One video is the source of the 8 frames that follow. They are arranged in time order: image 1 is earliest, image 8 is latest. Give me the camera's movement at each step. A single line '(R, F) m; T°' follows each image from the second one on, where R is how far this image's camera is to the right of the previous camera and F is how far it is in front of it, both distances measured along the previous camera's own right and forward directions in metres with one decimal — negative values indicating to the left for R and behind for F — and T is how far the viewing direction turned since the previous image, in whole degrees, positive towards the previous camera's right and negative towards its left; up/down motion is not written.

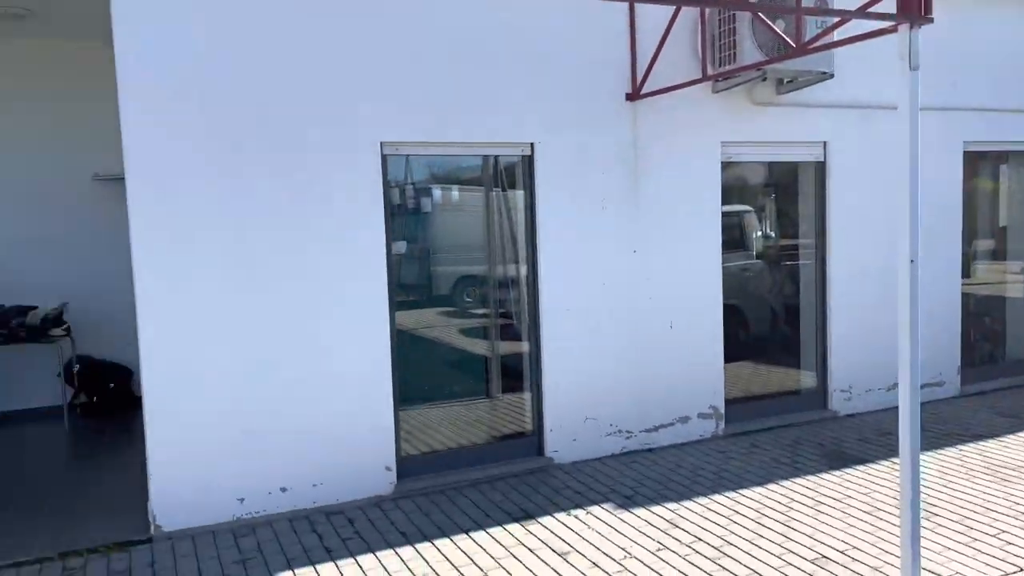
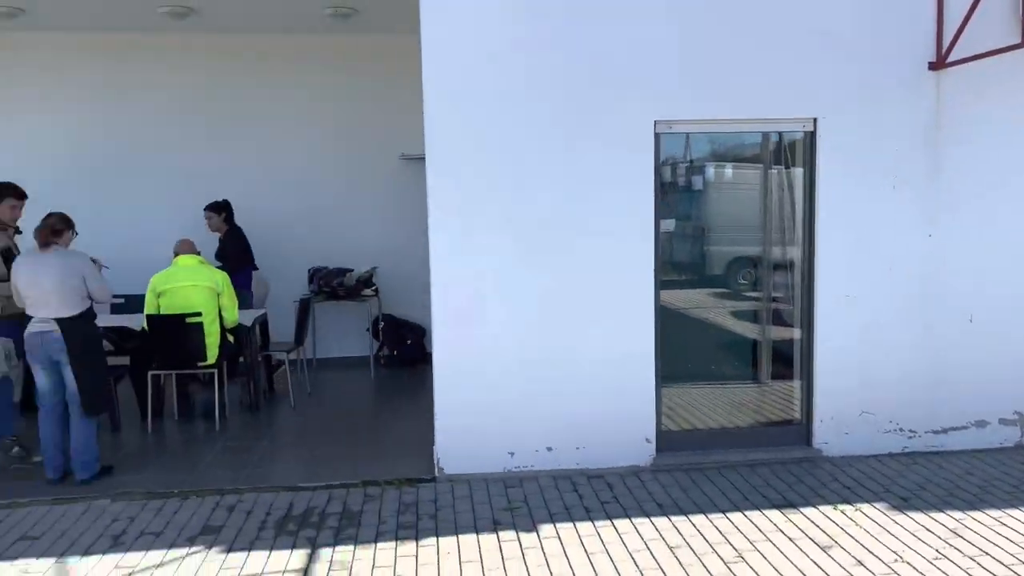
(0.0, -0.1) m; -19°
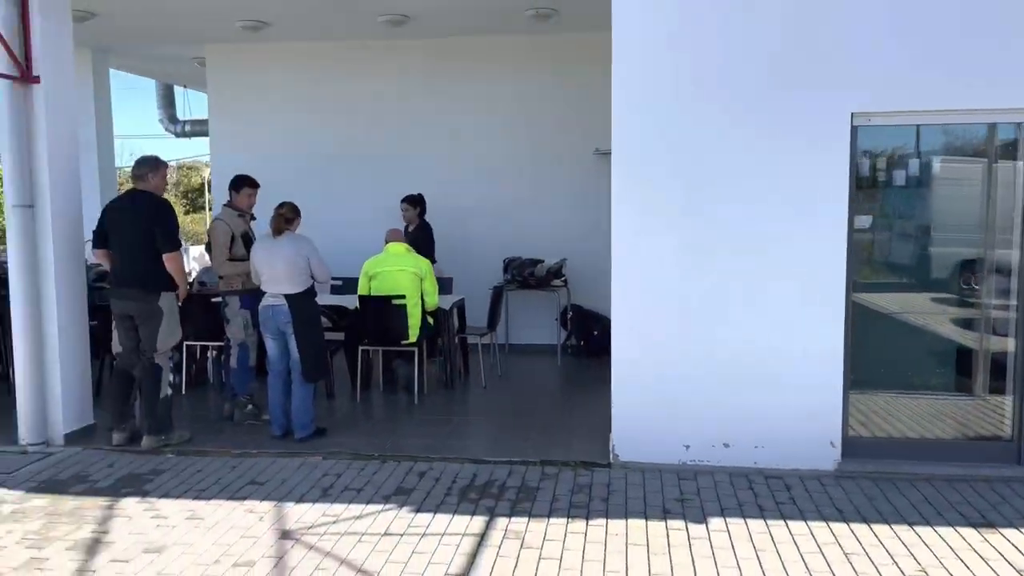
(+0.1, -0.1) m; -14°
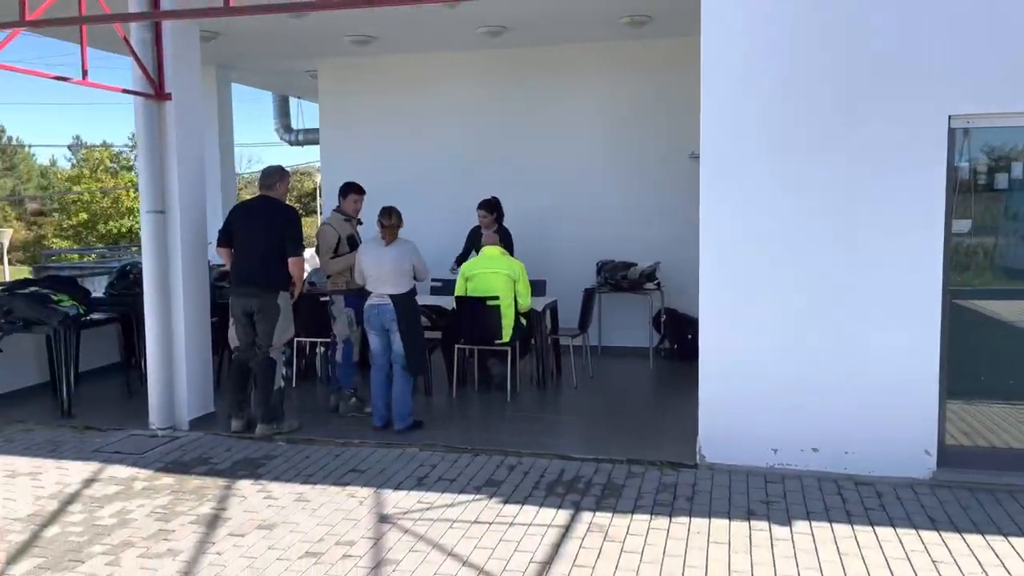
(+0.1, -0.2) m; -7°
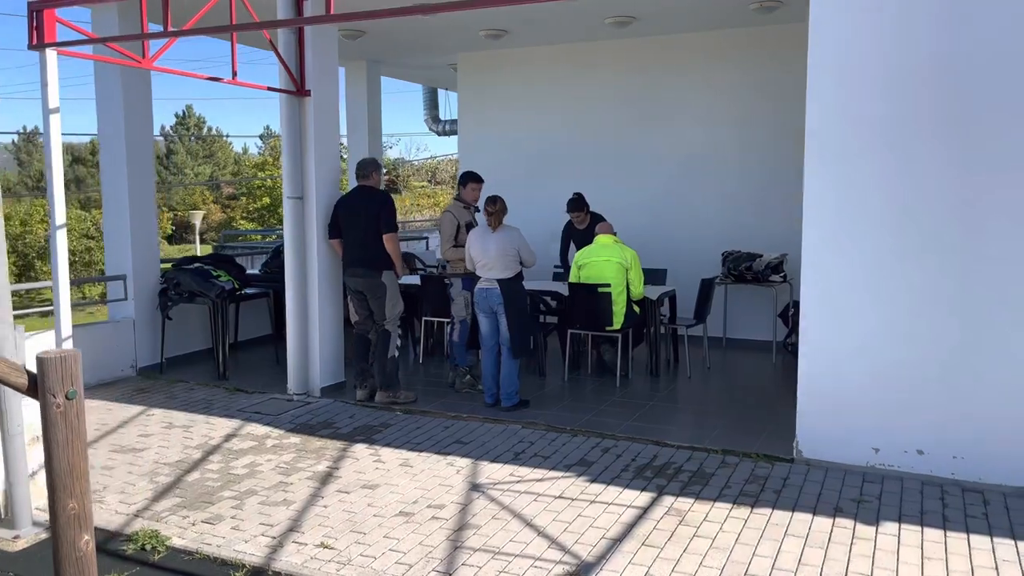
(+0.4, -0.1) m; -11°
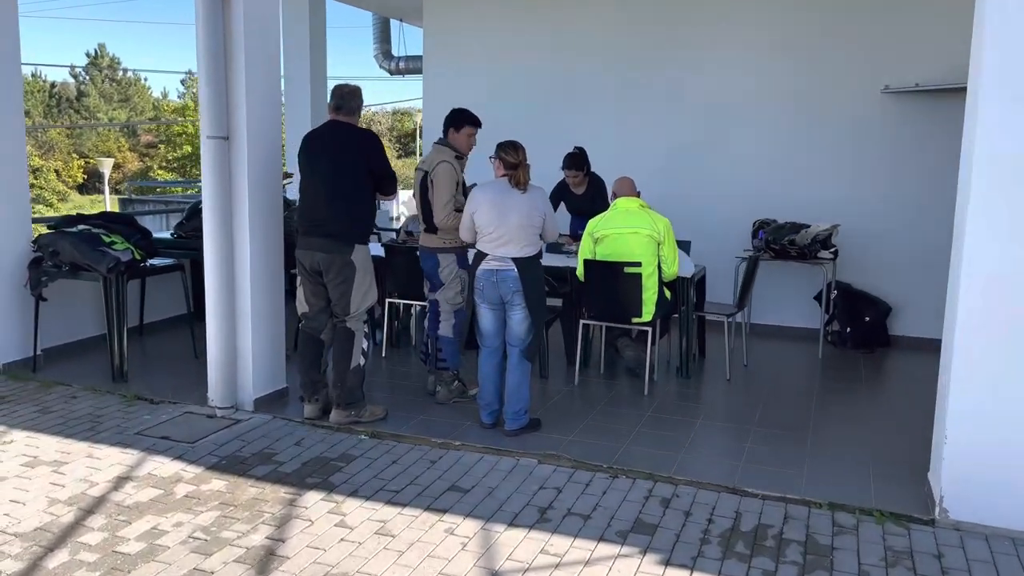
(-0.4, +1.5) m; +5°
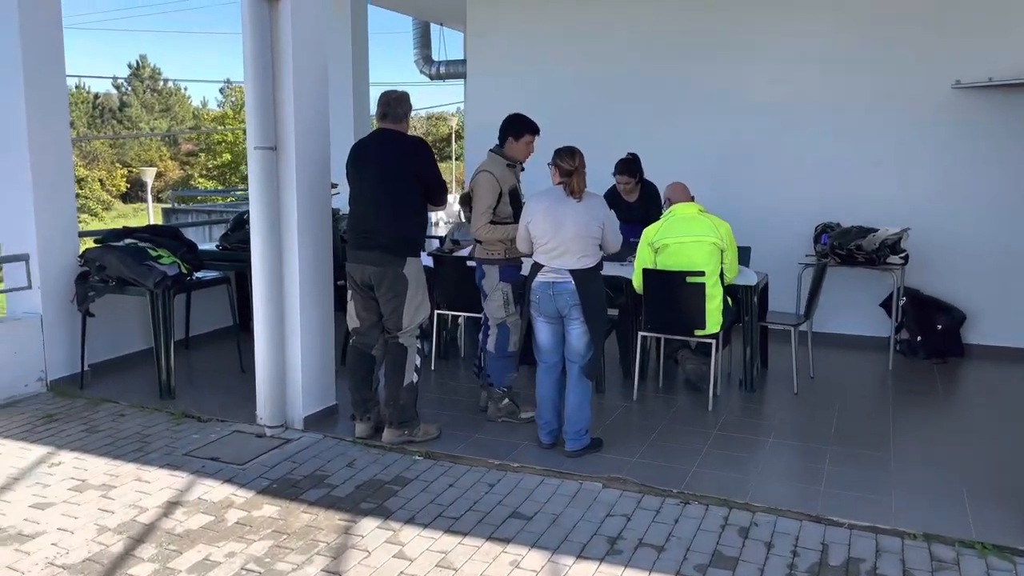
(-0.1, +0.2) m; -2°
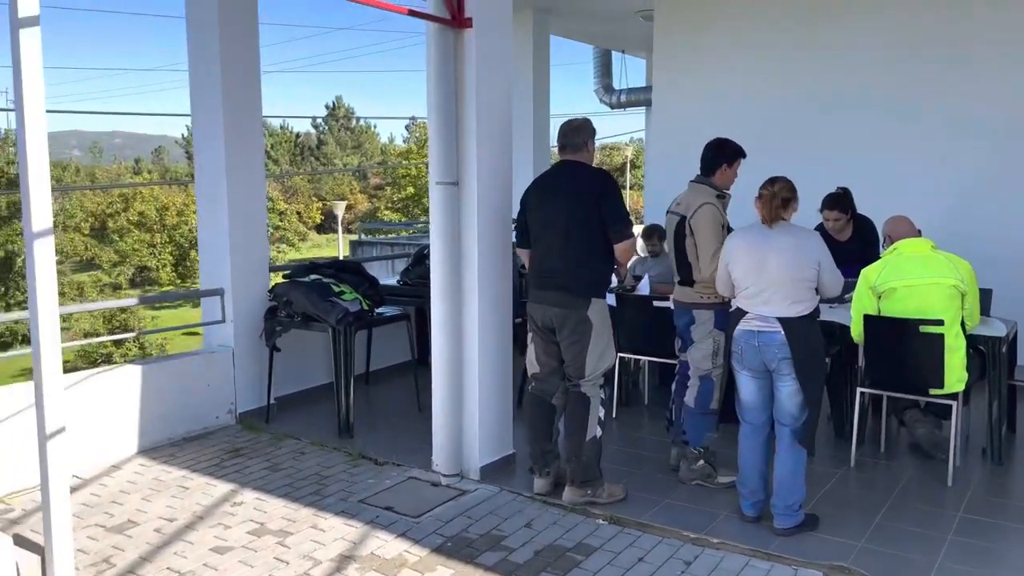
(-0.1, +0.3) m; -12°
